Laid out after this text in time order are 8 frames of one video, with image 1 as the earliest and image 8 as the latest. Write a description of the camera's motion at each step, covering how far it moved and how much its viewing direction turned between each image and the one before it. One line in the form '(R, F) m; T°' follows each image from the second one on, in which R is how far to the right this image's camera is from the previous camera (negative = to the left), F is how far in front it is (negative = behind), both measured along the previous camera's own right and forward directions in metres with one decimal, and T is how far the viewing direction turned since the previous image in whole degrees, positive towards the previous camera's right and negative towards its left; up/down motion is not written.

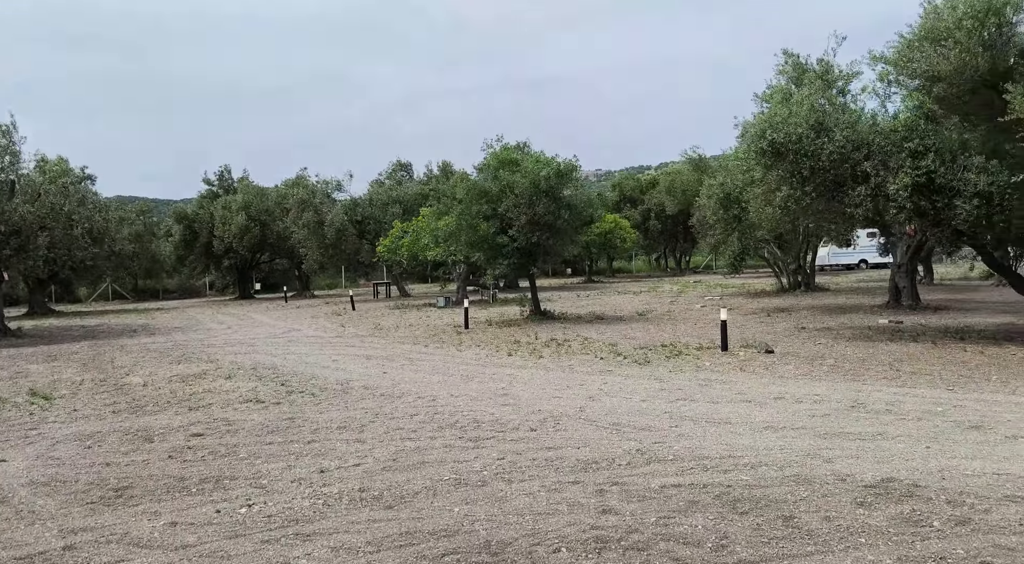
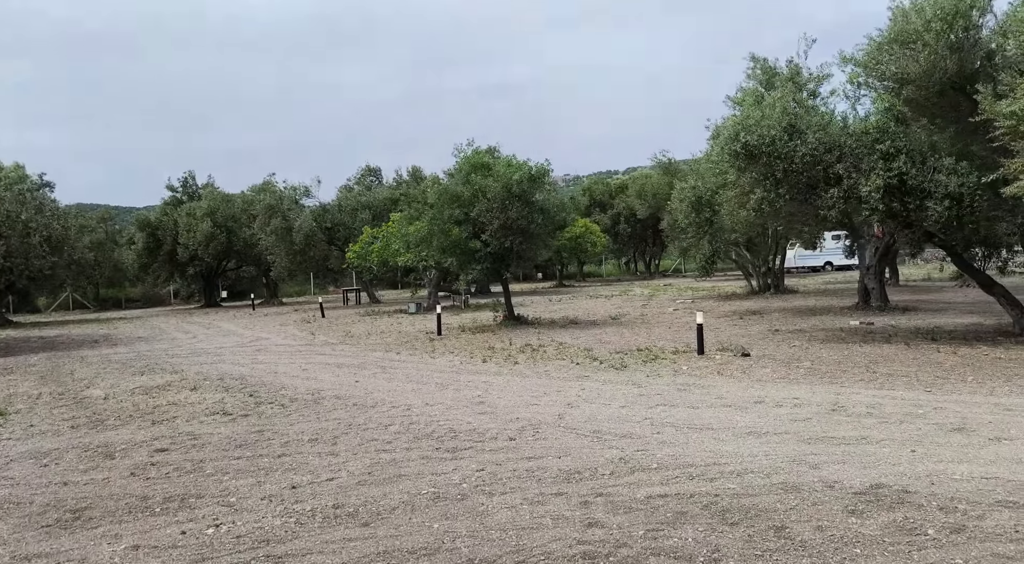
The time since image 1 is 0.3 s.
(-0.1, +0.3) m; +2°
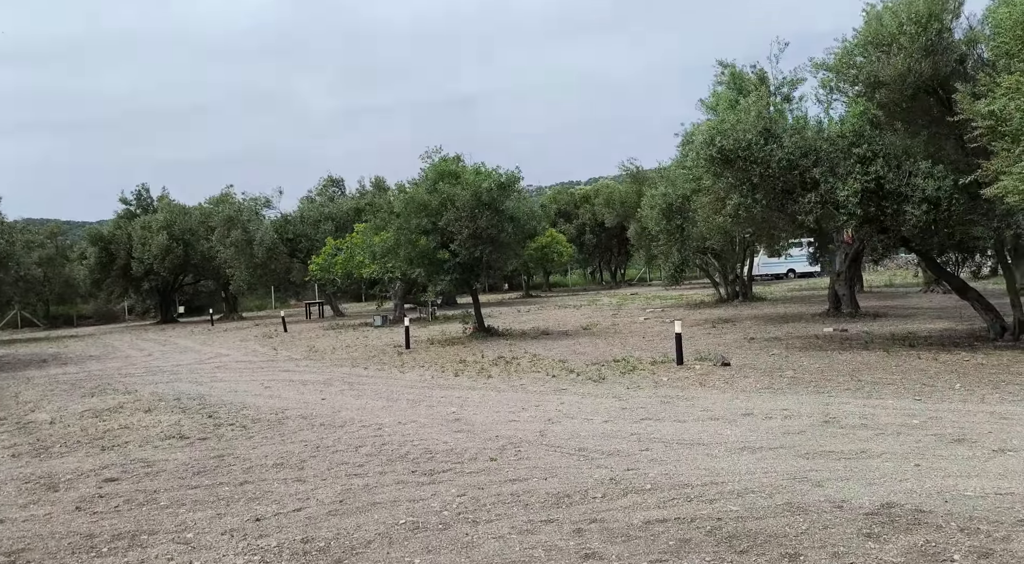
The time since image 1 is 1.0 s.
(-0.1, +0.6) m; +2°
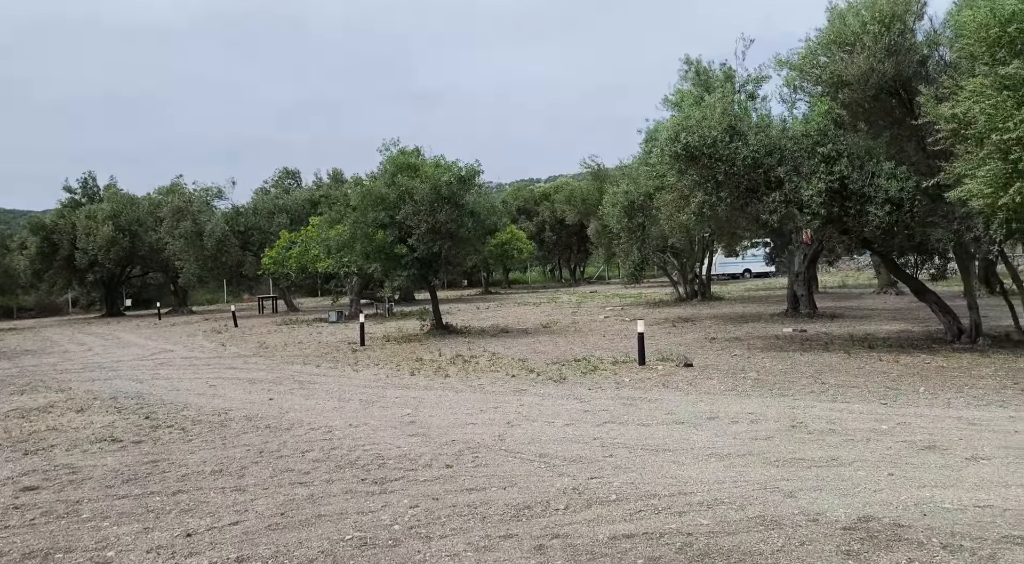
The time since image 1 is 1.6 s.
(0.0, +0.5) m; +2°
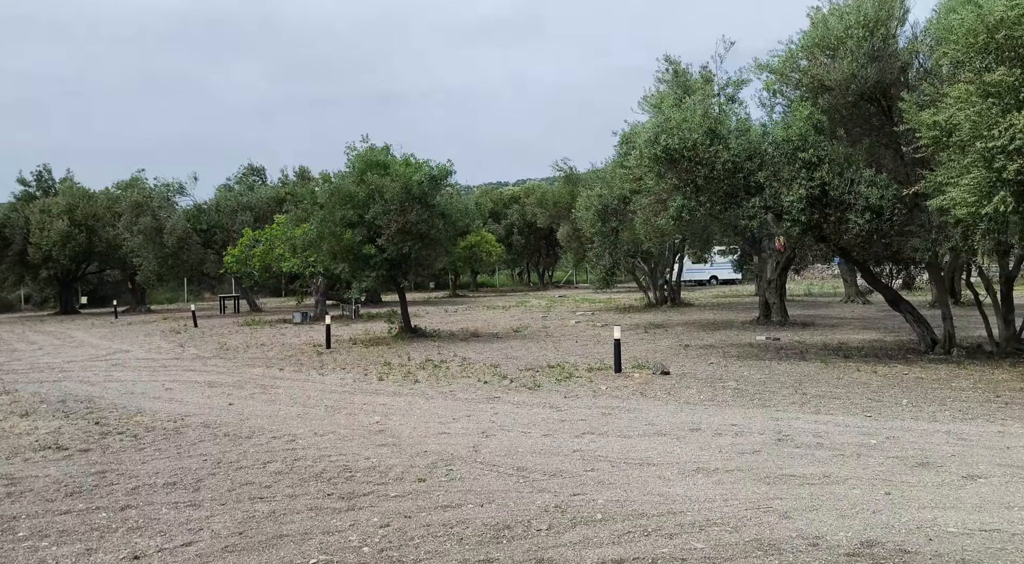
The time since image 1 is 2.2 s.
(-0.1, +0.5) m; +2°
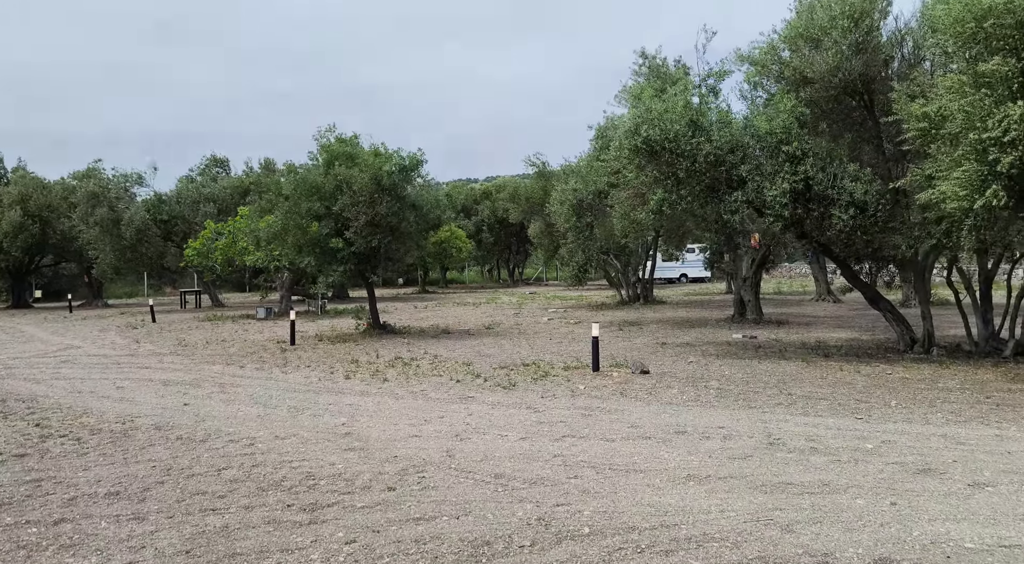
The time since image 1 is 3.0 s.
(-0.1, +0.6) m; +2°
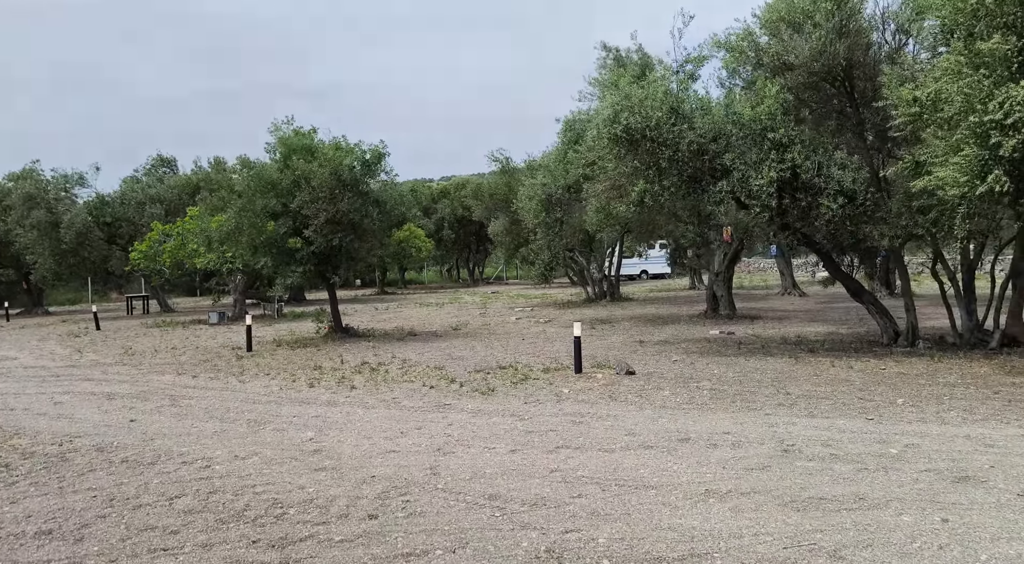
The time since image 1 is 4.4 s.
(-0.3, +1.0) m; +3°
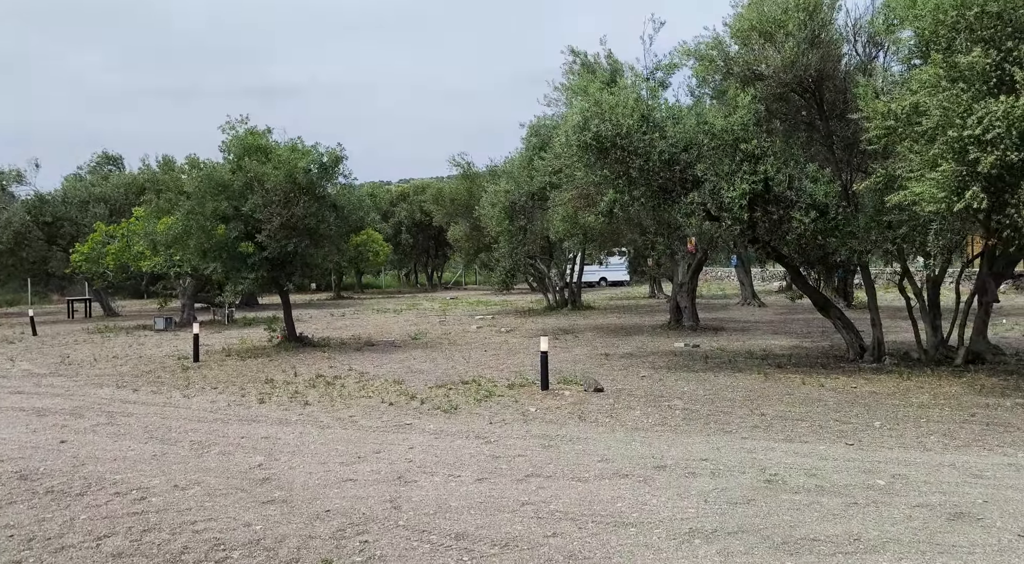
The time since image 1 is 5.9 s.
(-0.1, +0.6) m; +3°
